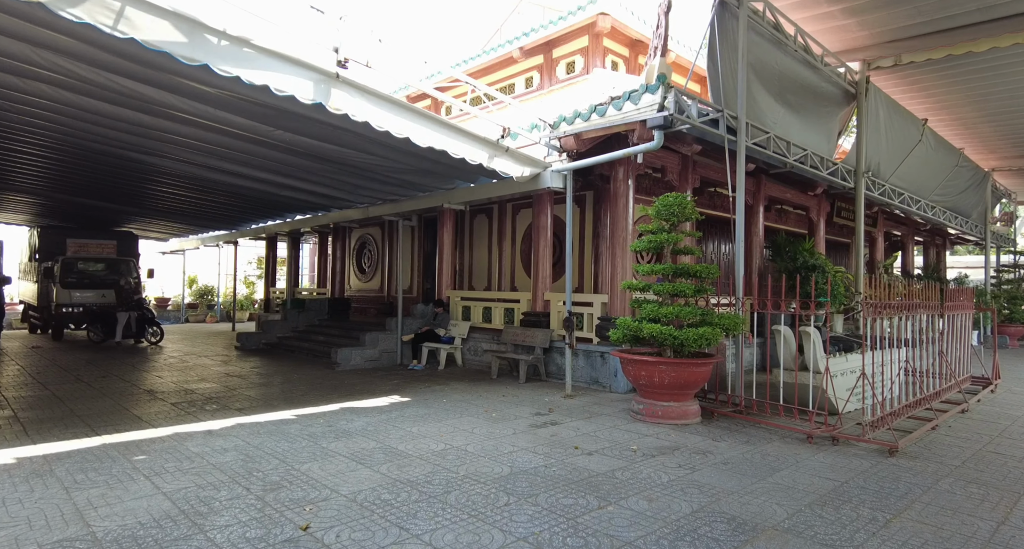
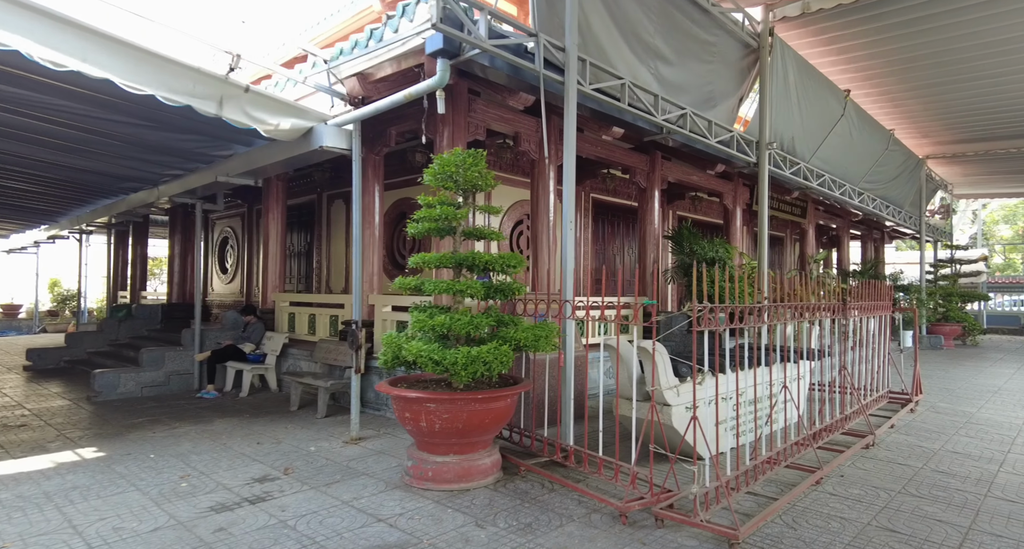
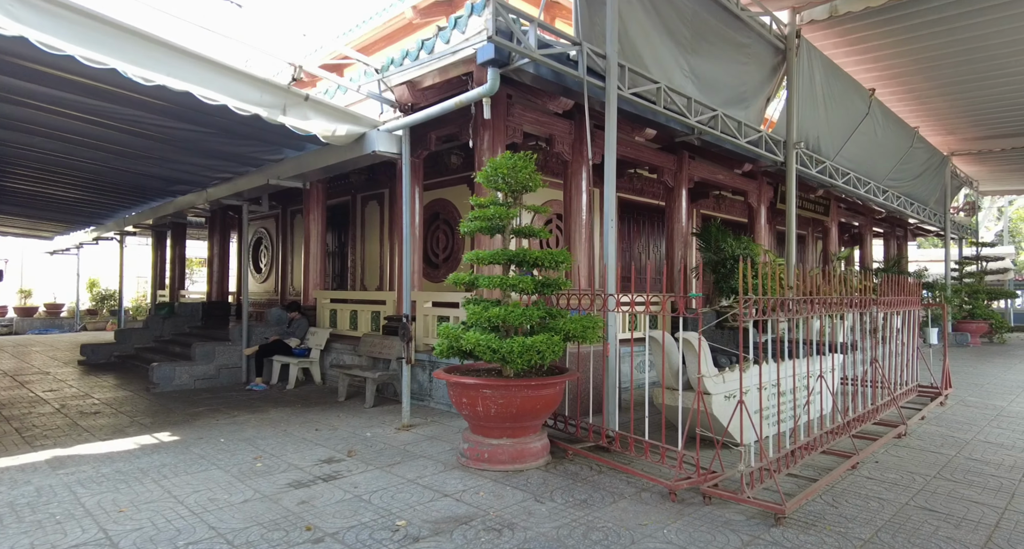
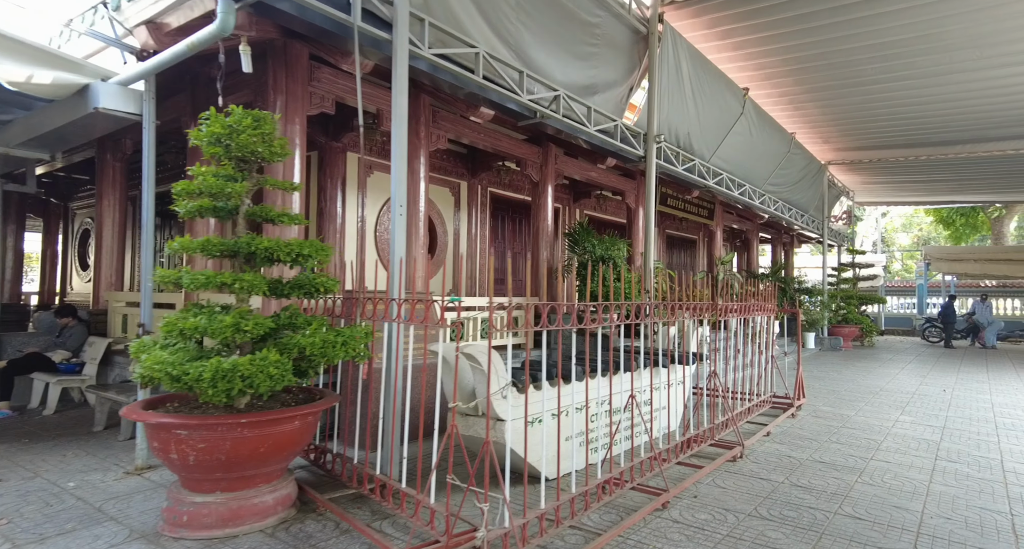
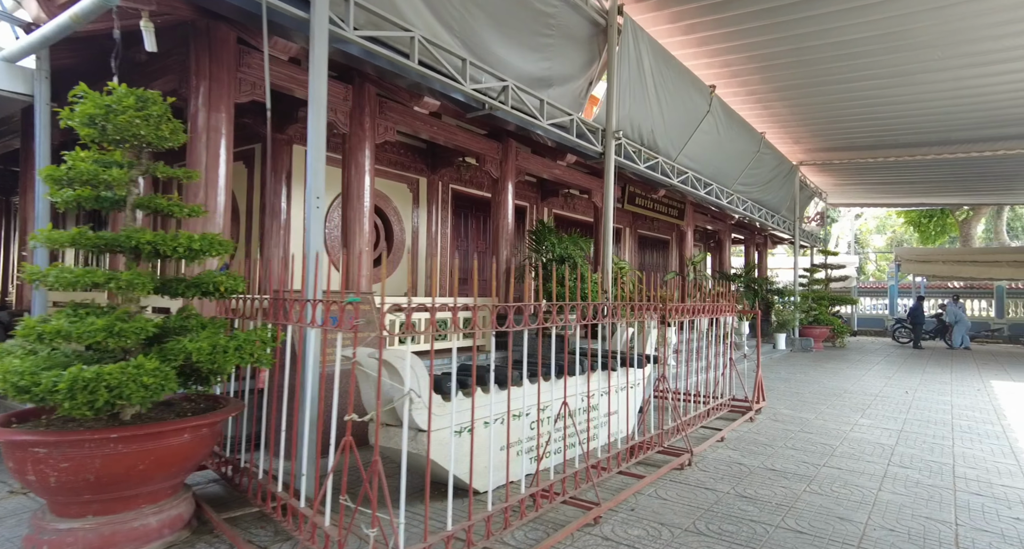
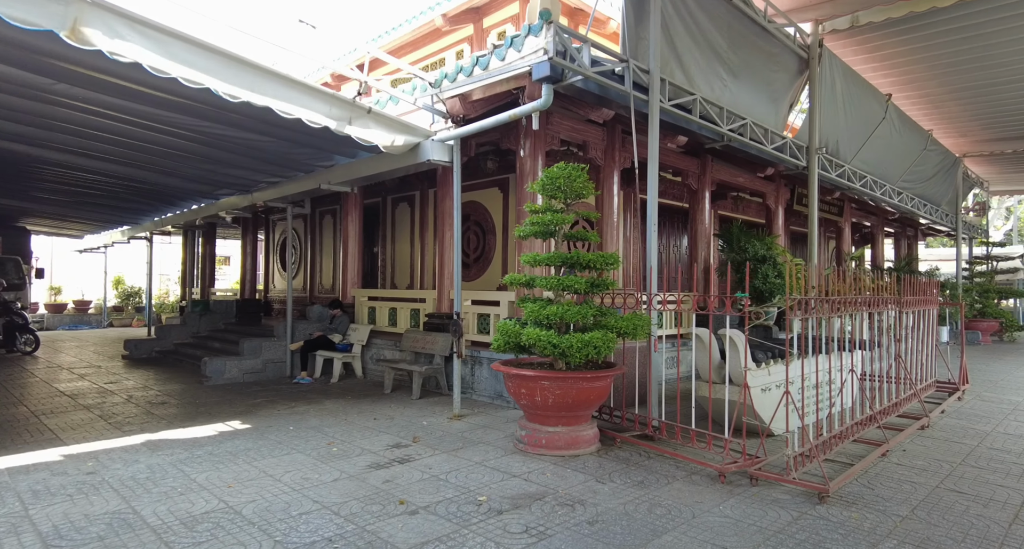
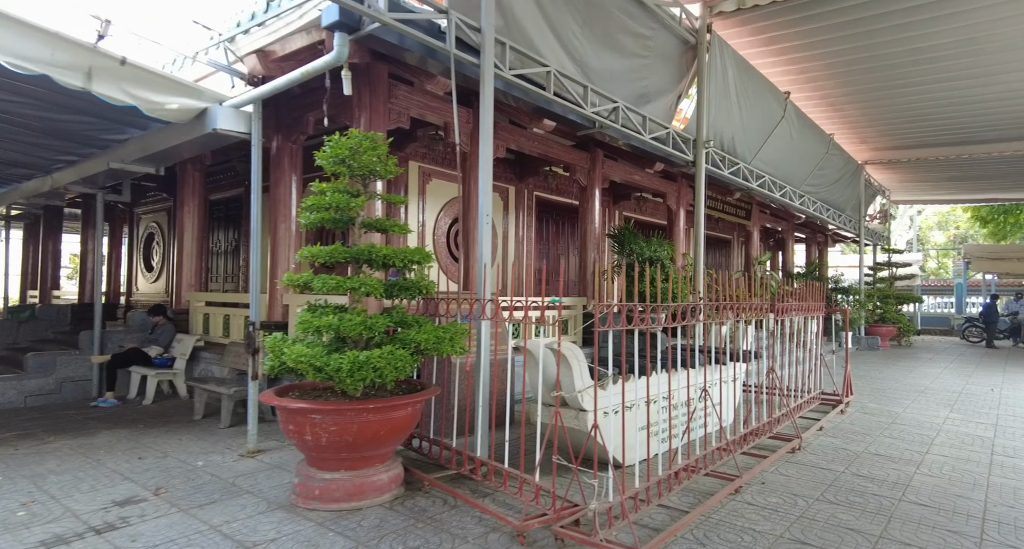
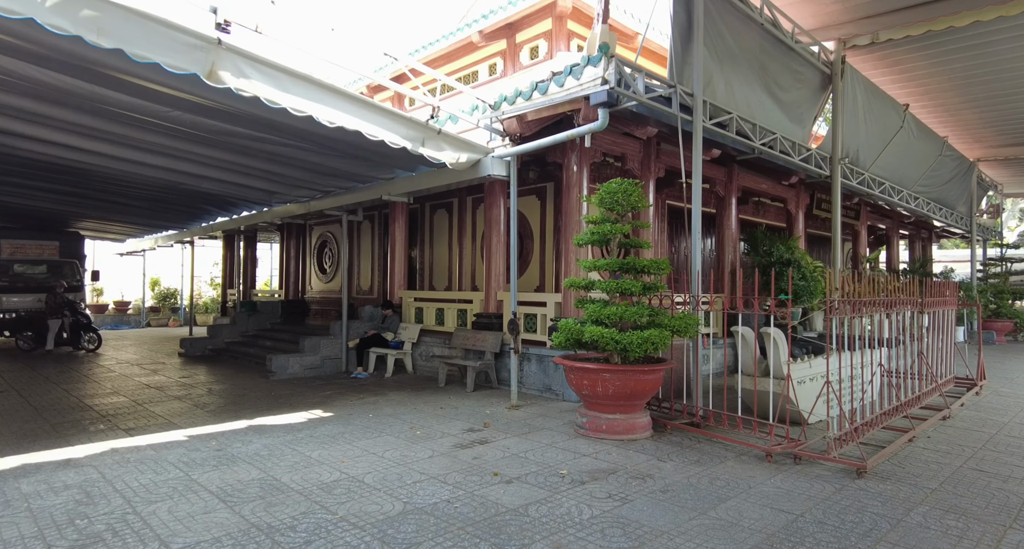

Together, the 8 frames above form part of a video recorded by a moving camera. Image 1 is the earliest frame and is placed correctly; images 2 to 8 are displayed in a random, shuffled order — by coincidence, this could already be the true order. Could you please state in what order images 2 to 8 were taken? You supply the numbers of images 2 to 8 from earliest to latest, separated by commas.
8, 6, 3, 2, 7, 4, 5
